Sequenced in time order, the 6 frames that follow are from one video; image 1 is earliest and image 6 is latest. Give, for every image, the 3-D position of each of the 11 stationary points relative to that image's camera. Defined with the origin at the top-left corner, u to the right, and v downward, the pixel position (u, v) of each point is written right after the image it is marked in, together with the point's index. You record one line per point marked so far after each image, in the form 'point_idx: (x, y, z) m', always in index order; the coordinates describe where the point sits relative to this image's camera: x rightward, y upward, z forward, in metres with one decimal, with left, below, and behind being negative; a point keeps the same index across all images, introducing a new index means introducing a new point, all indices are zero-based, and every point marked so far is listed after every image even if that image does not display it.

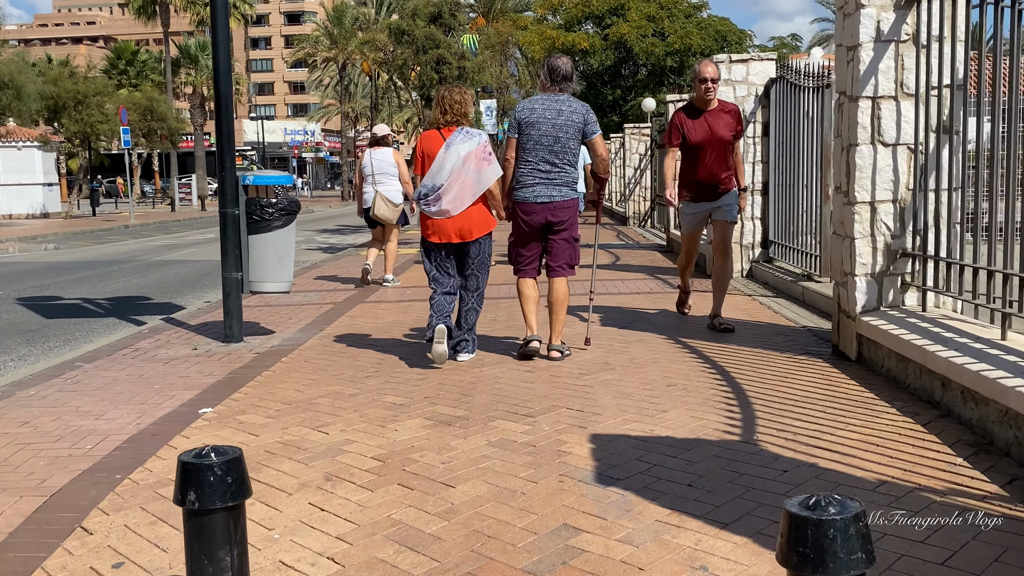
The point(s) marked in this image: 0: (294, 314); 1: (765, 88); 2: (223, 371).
0: (-1.9, -0.2, +8.0) m
1: (+2.5, +2.0, +9.1) m
2: (-1.9, -0.5, +5.9) m
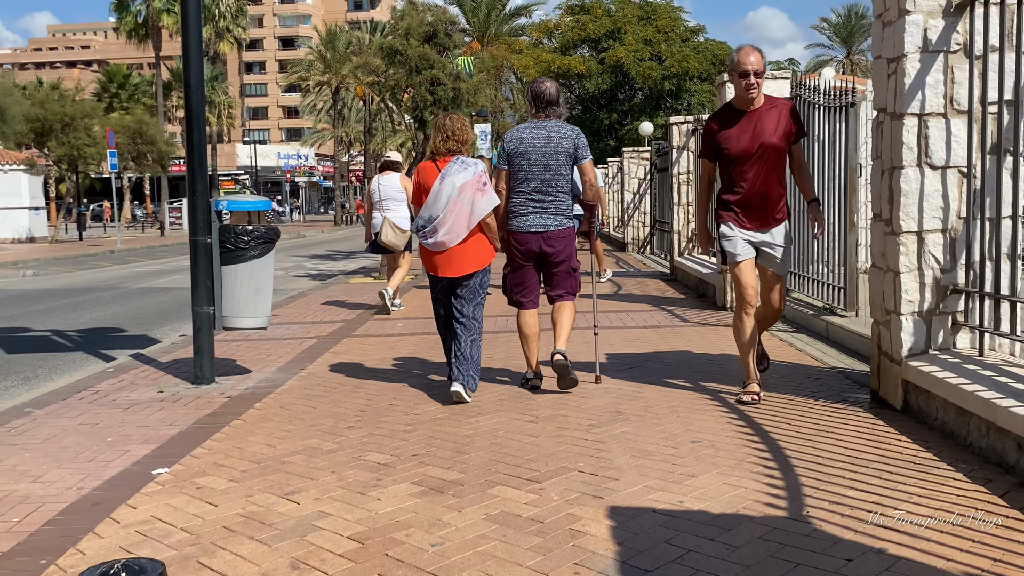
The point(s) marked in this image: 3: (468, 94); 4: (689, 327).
0: (-1.9, -0.5, +7.4) m
1: (+2.5, +1.7, +8.6) m
2: (-1.9, -0.7, +5.2) m
3: (-0.7, +3.1, +14.7) m
4: (+1.5, -0.3, +7.9) m
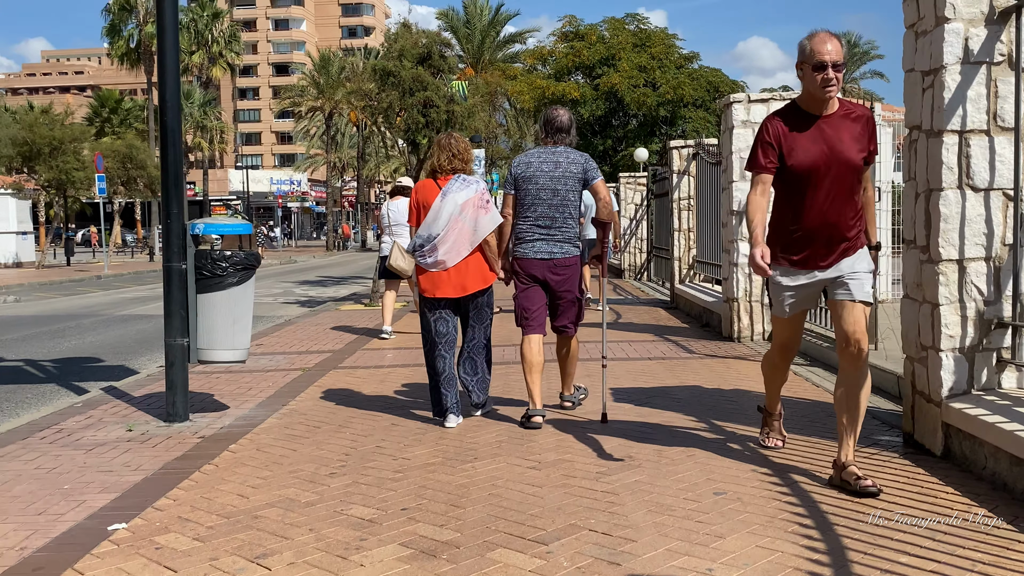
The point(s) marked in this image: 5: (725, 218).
0: (-1.9, -0.7, +6.9) m
1: (+2.5, +1.4, +8.2) m
2: (-1.9, -0.9, +4.8) m
3: (-0.8, +2.7, +14.3) m
4: (+1.5, -0.6, +7.5) m
5: (+2.0, +0.7, +8.8) m
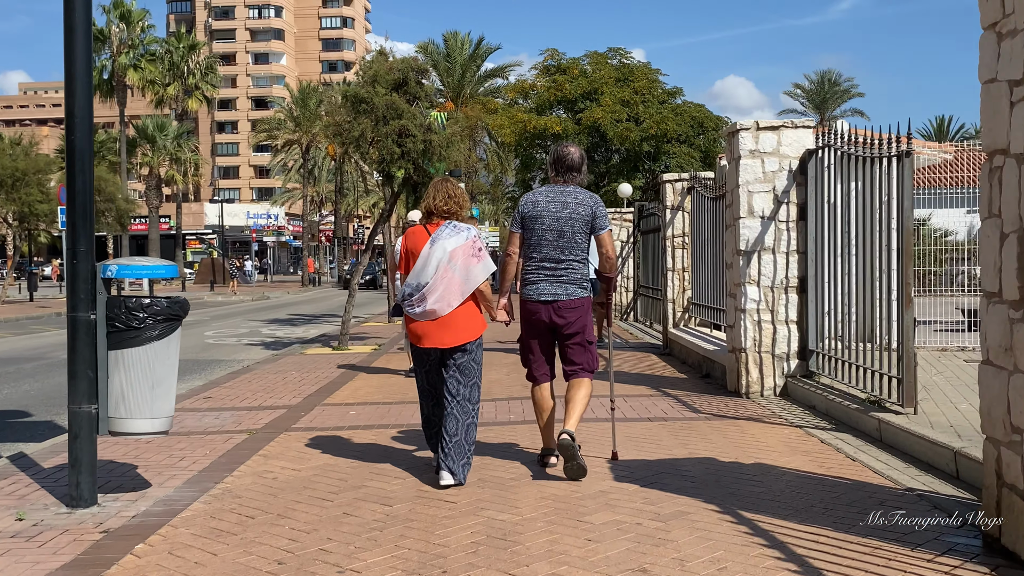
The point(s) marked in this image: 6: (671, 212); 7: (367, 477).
0: (-2.1, -1.1, +5.9) m
1: (+2.3, +1.0, +7.4) m
2: (-1.9, -1.1, +3.7) m
3: (-1.1, +2.1, +13.4) m
4: (+1.4, -0.9, +6.6) m
5: (+1.9, +0.3, +7.9) m
6: (+2.0, +1.0, +11.8) m
7: (-0.8, -1.0, +5.0) m
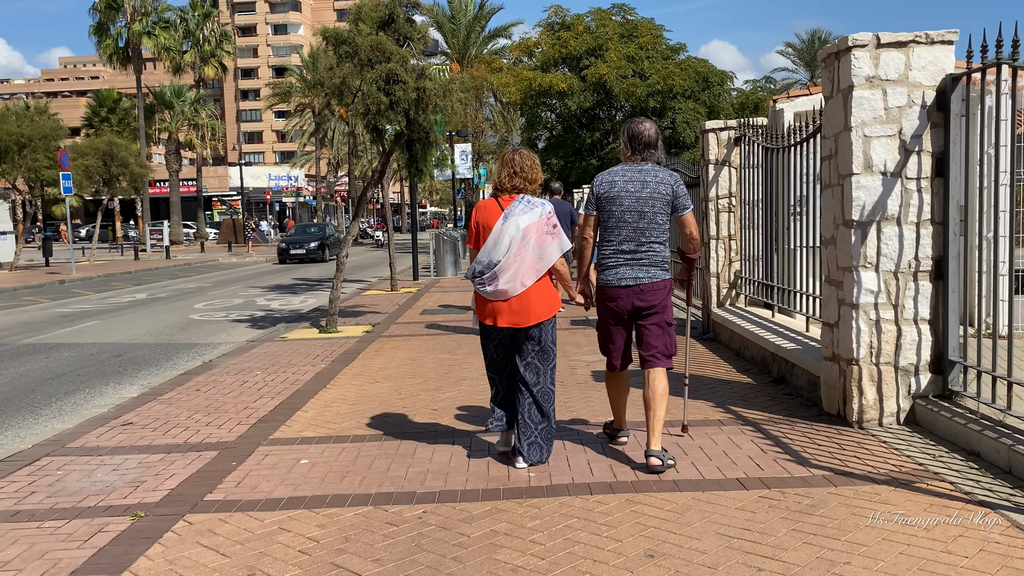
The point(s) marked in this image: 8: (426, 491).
0: (-2.0, -1.1, +3.8) m
1: (+2.4, +1.1, +5.1) m
2: (-1.9, -1.3, +1.7) m
3: (-0.9, +2.4, +11.2) m
4: (+1.5, -0.9, +4.4) m
5: (+2.0, +0.4, +5.7) m
6: (+2.1, +1.3, +9.6) m
7: (-0.7, -1.1, +2.9) m
8: (-0.4, -1.0, +4.4) m
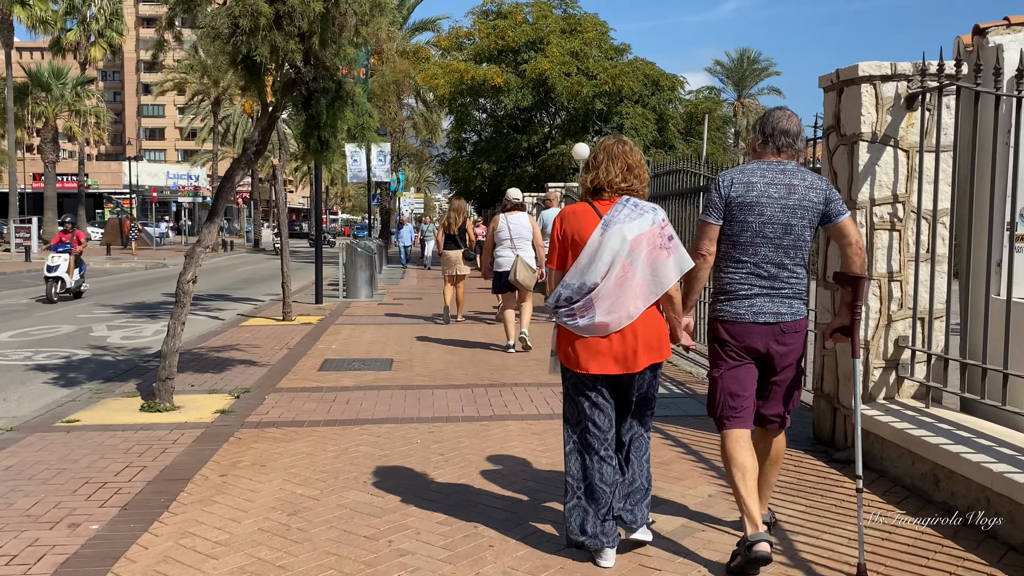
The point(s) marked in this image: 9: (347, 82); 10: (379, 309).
0: (-1.6, -1.4, -0.8) m
1: (+2.7, +0.7, +1.0) m
2: (-1.3, -1.6, -2.9) m
3: (-1.2, +2.0, +6.7) m
4: (+1.8, -1.3, +0.2) m
5: (+2.2, 0.0, +1.5) m
6: (+2.0, +0.8, +5.4) m
7: (-0.2, -1.4, -1.6) m
8: (-0.1, -1.3, 0.0) m
9: (-1.3, +1.6, +7.3) m
10: (-2.2, -0.3, +15.3) m
